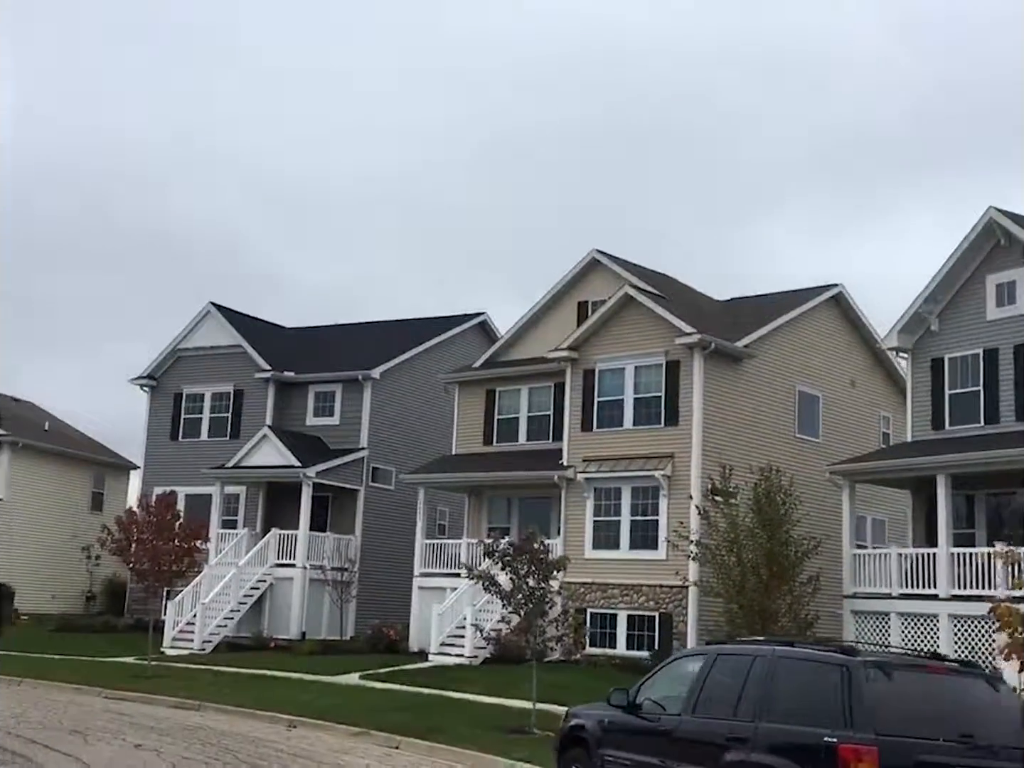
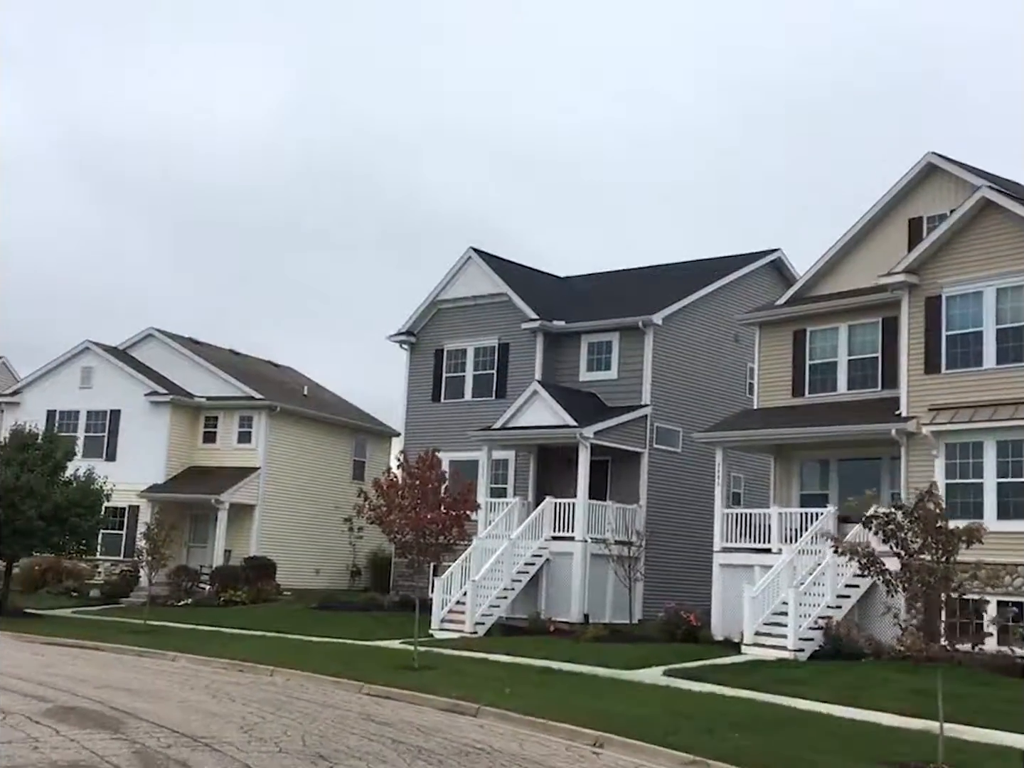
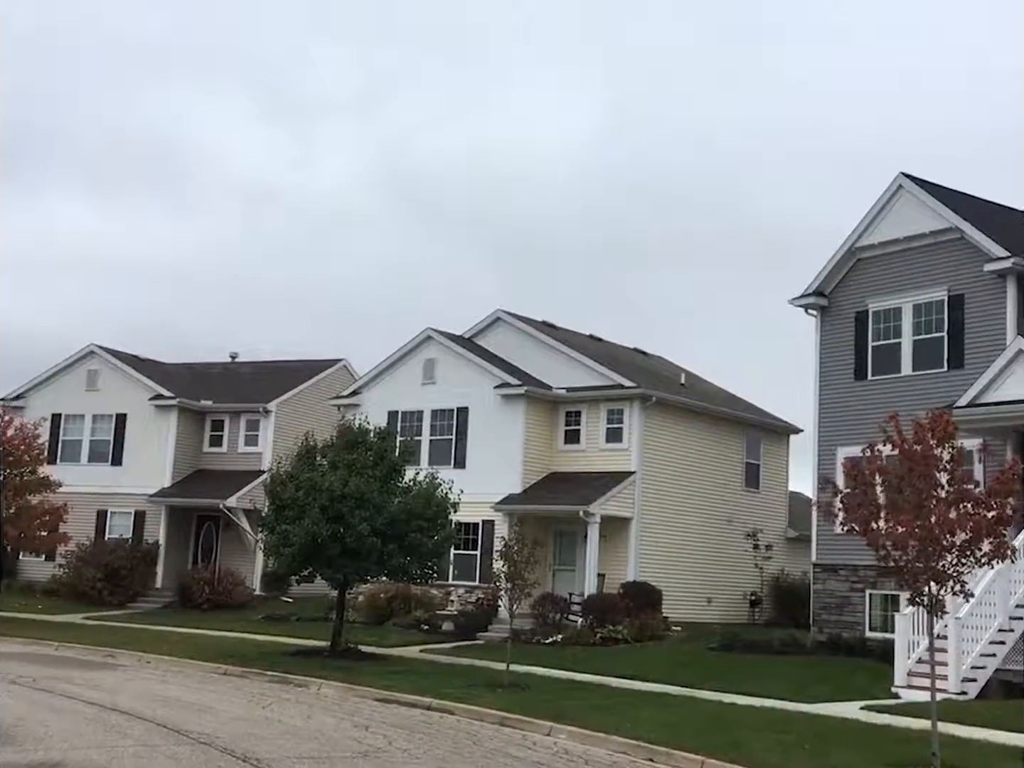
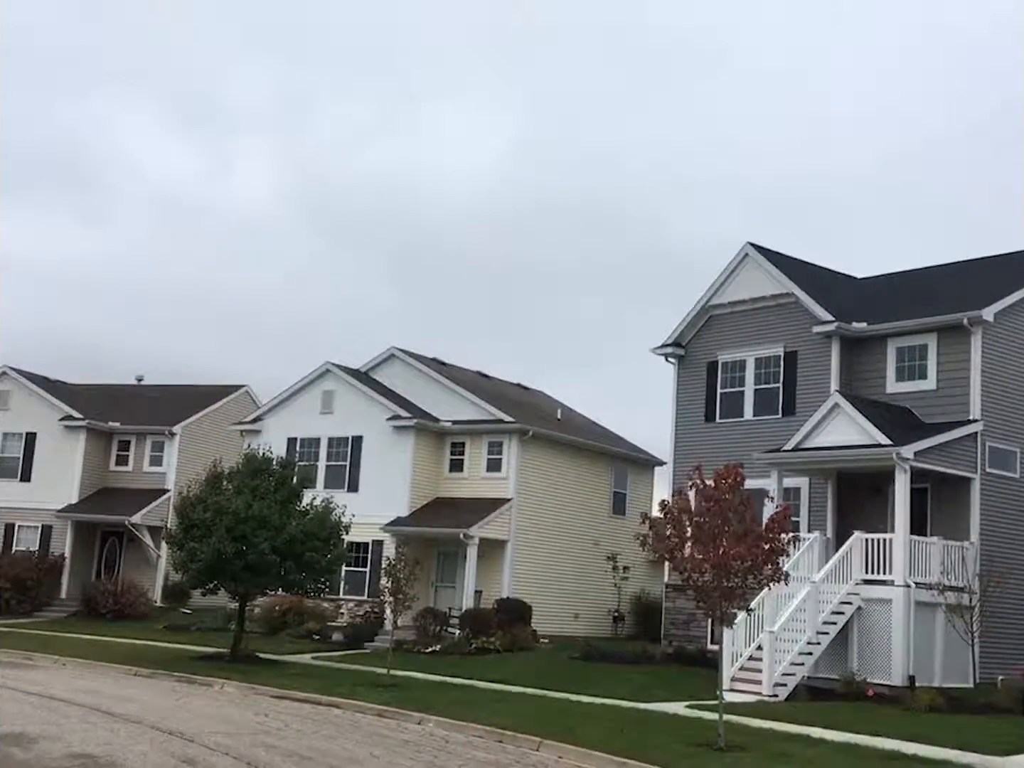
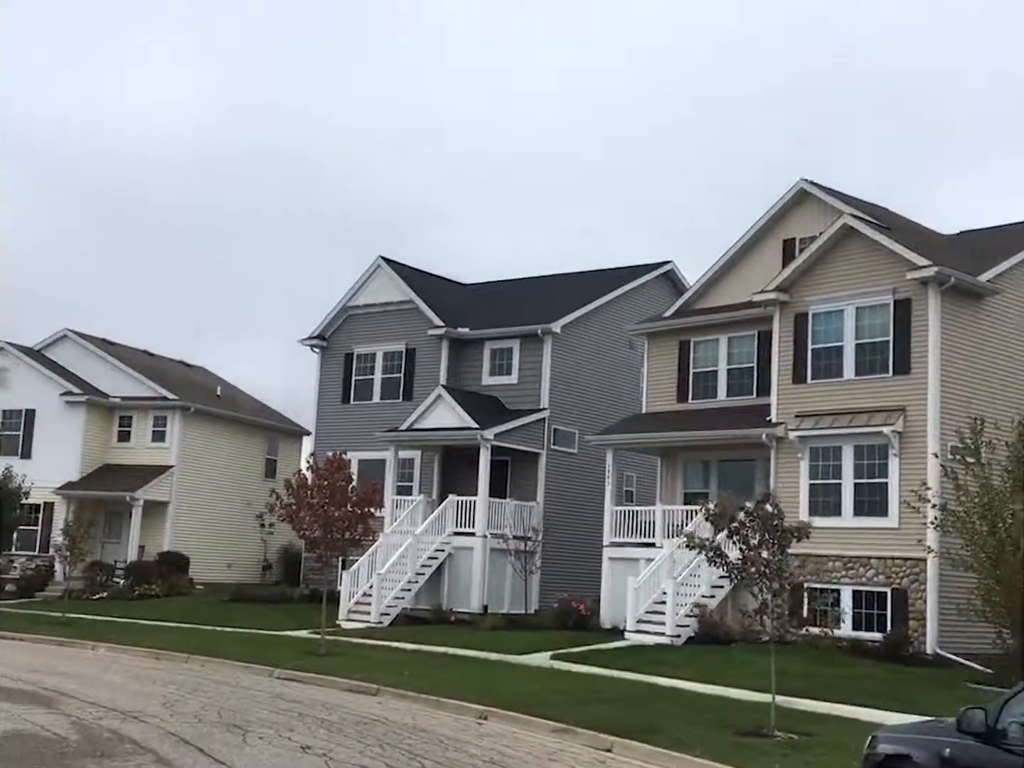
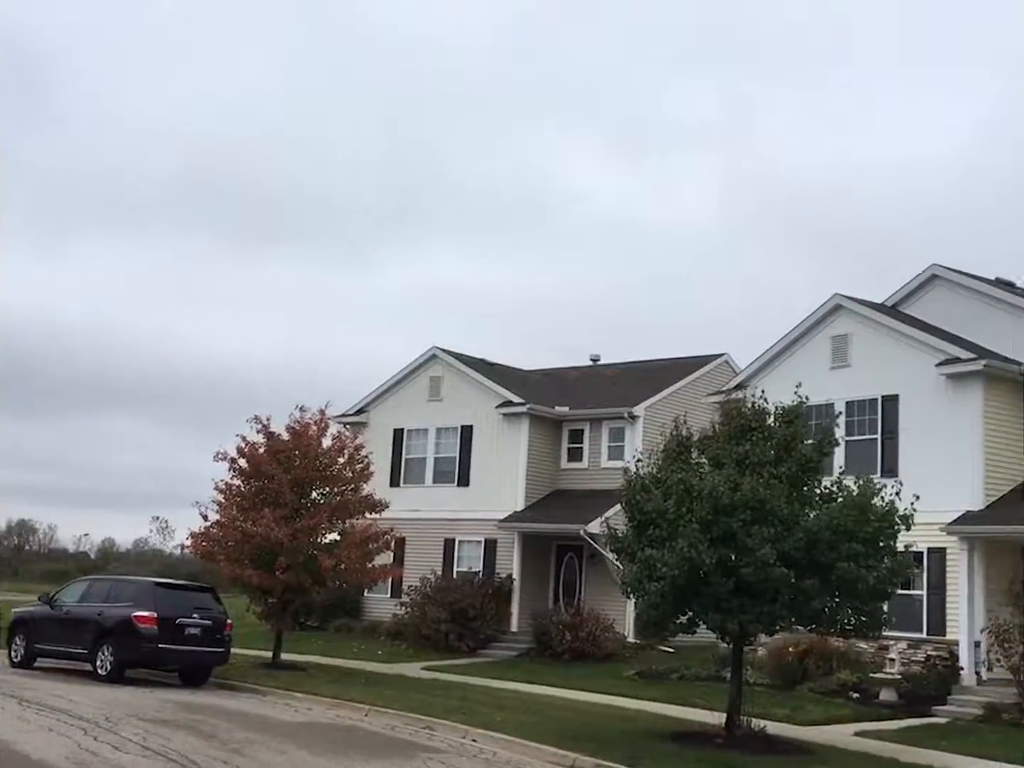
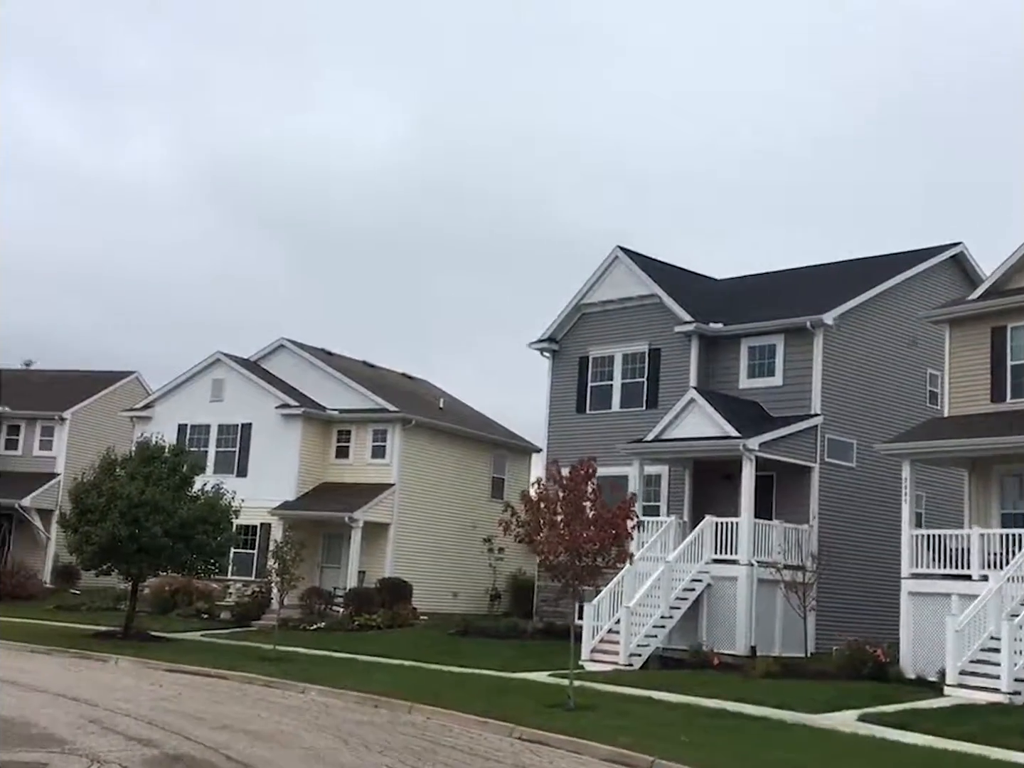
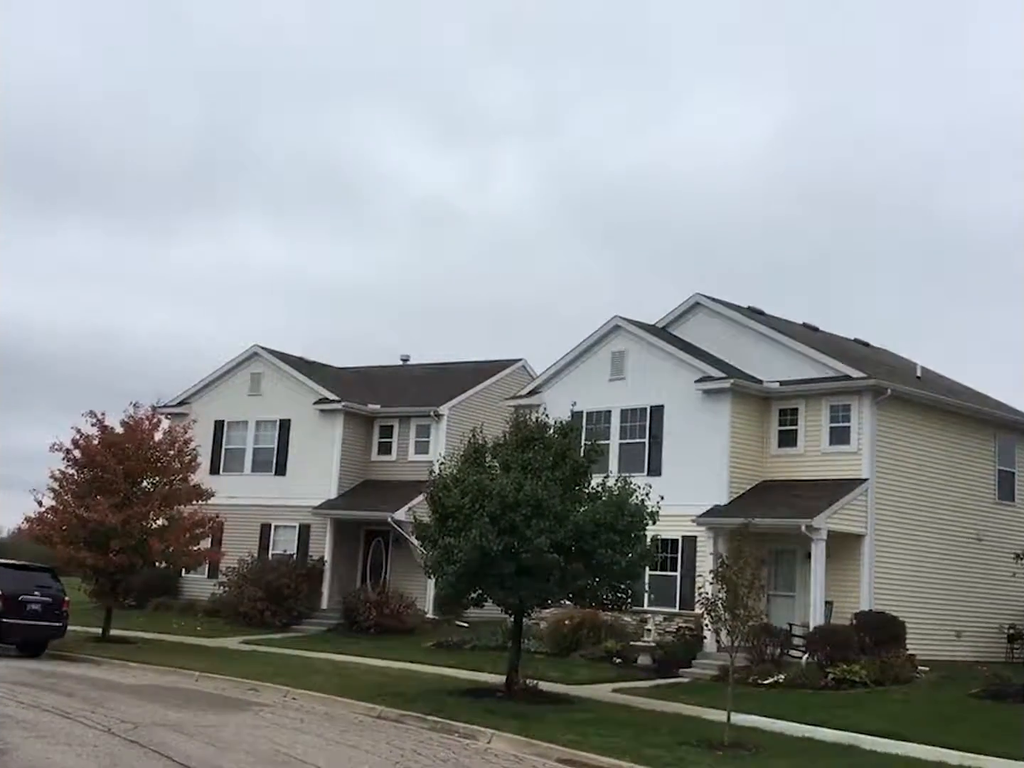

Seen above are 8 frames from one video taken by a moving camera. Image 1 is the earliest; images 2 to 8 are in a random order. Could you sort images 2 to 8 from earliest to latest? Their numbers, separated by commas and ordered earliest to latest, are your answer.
5, 2, 7, 4, 3, 8, 6
